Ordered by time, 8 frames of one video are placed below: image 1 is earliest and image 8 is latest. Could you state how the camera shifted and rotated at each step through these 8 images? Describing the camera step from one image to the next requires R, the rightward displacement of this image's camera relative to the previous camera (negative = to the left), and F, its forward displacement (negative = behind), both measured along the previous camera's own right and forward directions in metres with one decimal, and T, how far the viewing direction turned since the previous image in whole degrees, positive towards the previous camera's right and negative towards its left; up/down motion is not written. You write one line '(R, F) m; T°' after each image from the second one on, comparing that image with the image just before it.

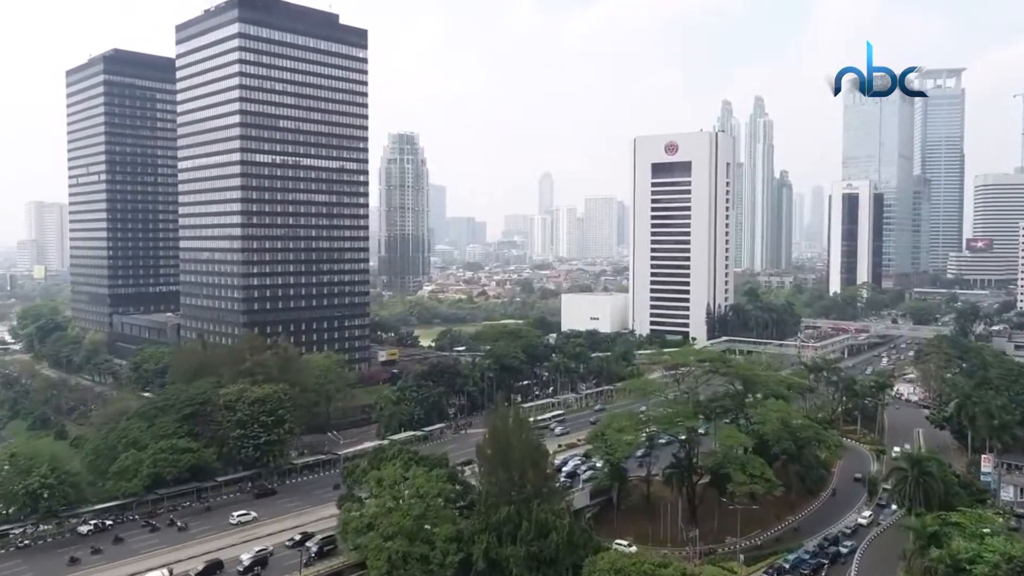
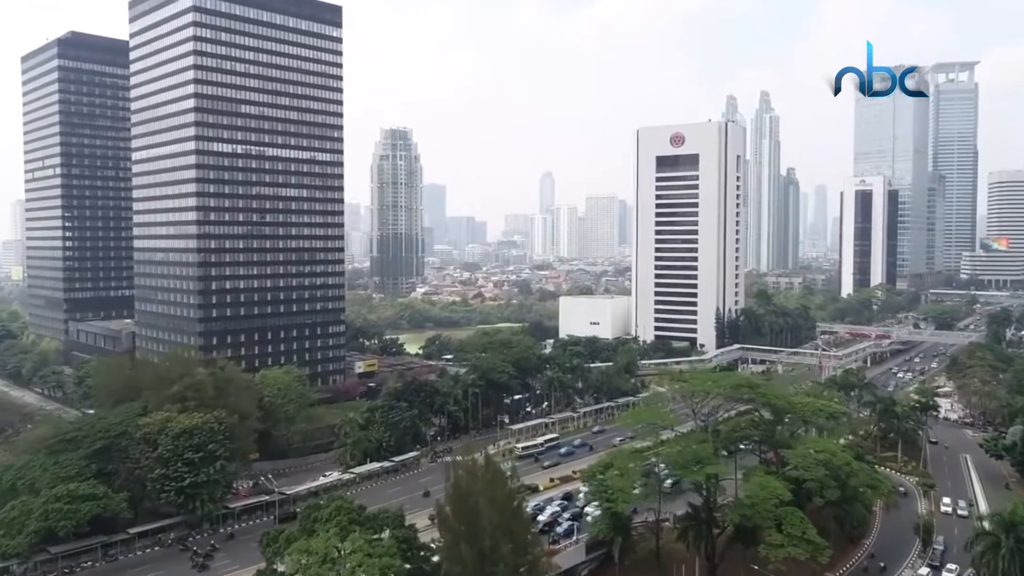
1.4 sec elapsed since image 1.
(+1.1, +7.9) m; 0°
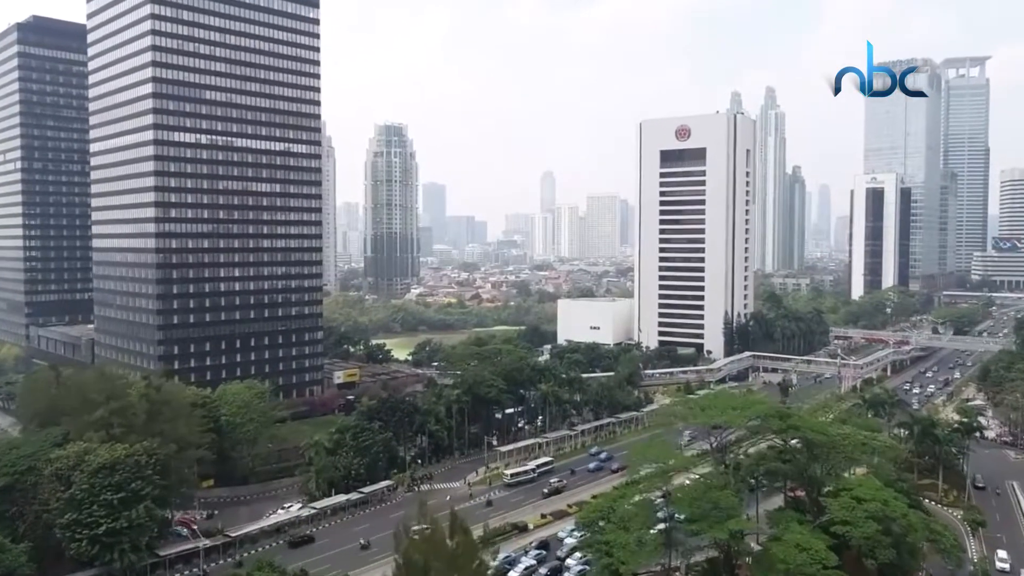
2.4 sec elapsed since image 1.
(+0.8, +6.0) m; 0°
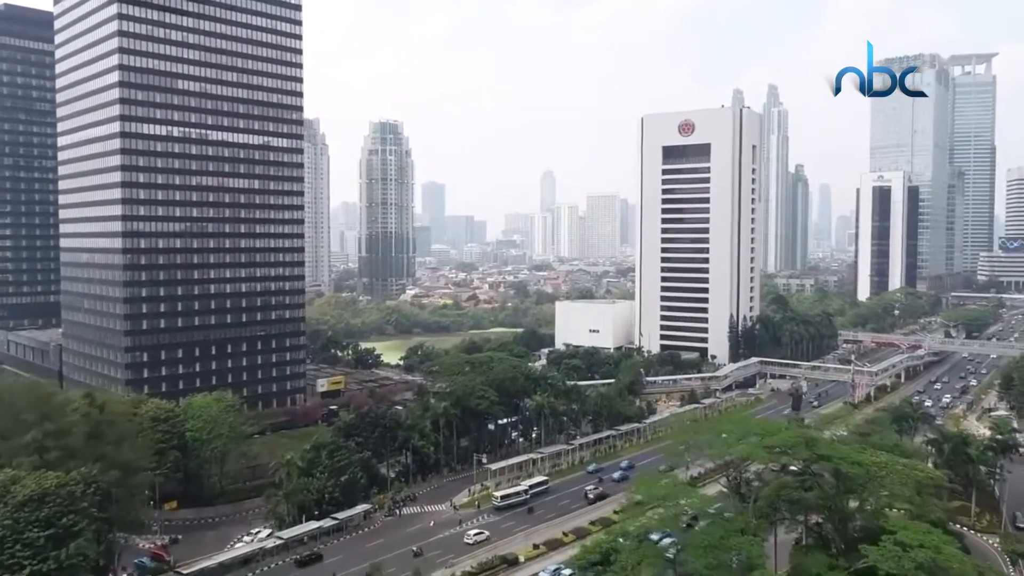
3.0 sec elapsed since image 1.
(+0.5, +4.0) m; 0°
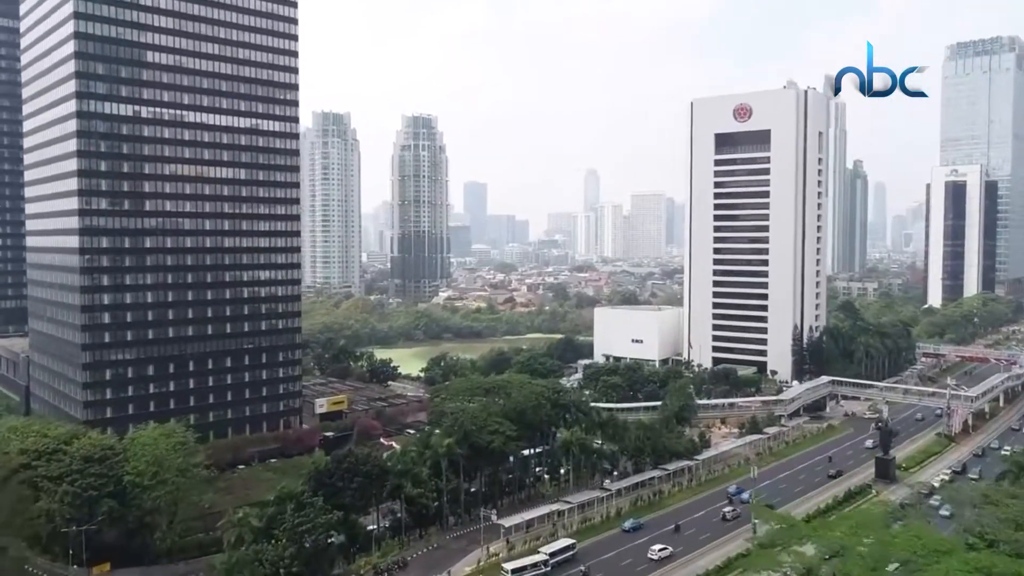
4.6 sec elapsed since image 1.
(+1.1, +9.5) m; -3°
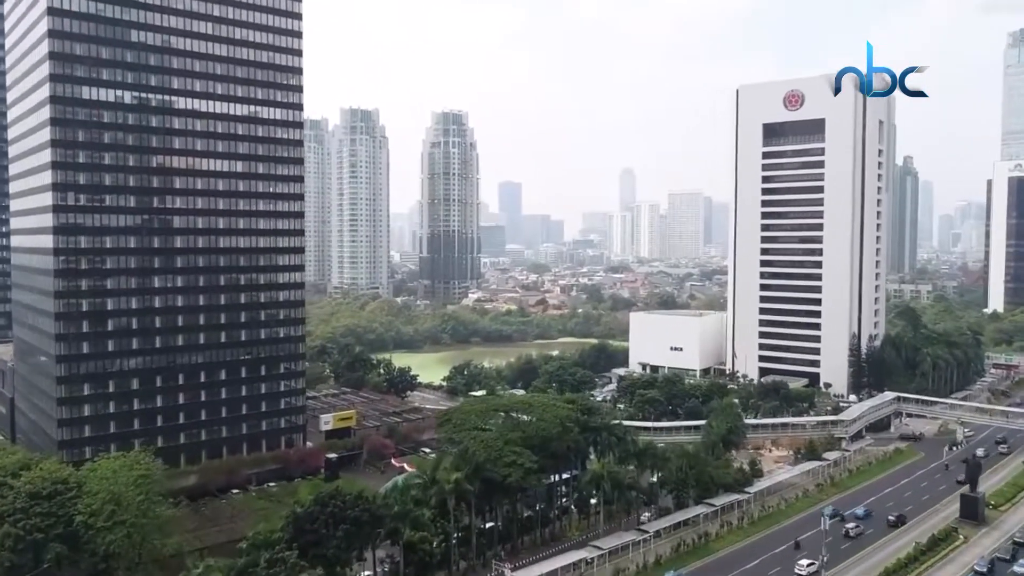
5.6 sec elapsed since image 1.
(+0.6, +5.8) m; -3°
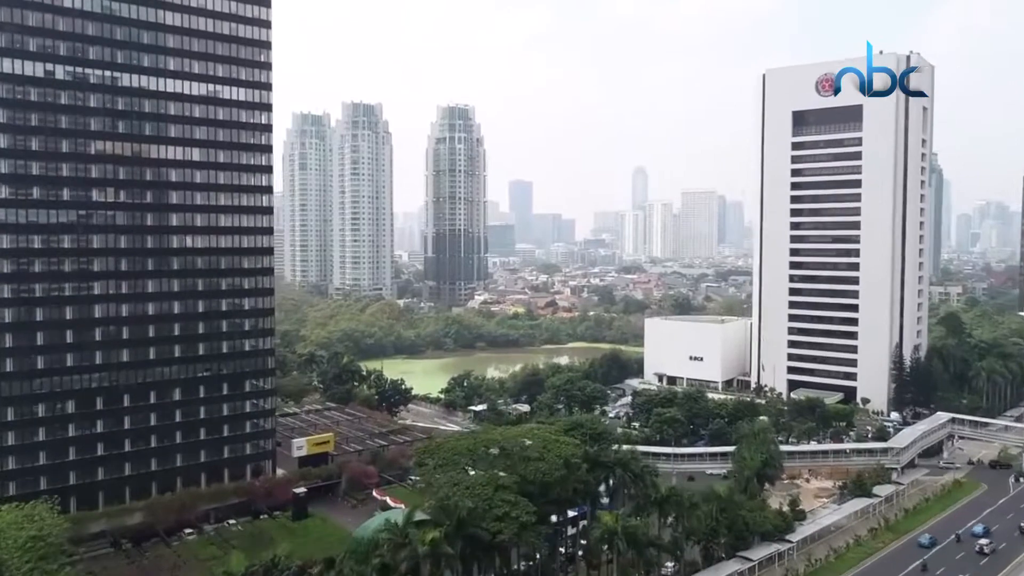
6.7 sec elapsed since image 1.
(+0.7, +6.7) m; -1°
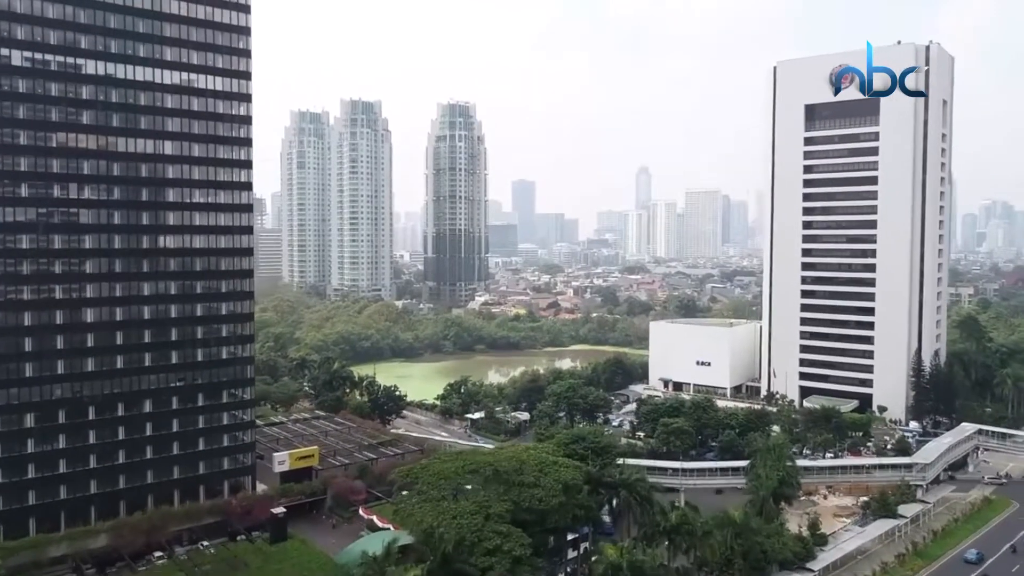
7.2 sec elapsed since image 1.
(+0.3, +3.0) m; 0°
